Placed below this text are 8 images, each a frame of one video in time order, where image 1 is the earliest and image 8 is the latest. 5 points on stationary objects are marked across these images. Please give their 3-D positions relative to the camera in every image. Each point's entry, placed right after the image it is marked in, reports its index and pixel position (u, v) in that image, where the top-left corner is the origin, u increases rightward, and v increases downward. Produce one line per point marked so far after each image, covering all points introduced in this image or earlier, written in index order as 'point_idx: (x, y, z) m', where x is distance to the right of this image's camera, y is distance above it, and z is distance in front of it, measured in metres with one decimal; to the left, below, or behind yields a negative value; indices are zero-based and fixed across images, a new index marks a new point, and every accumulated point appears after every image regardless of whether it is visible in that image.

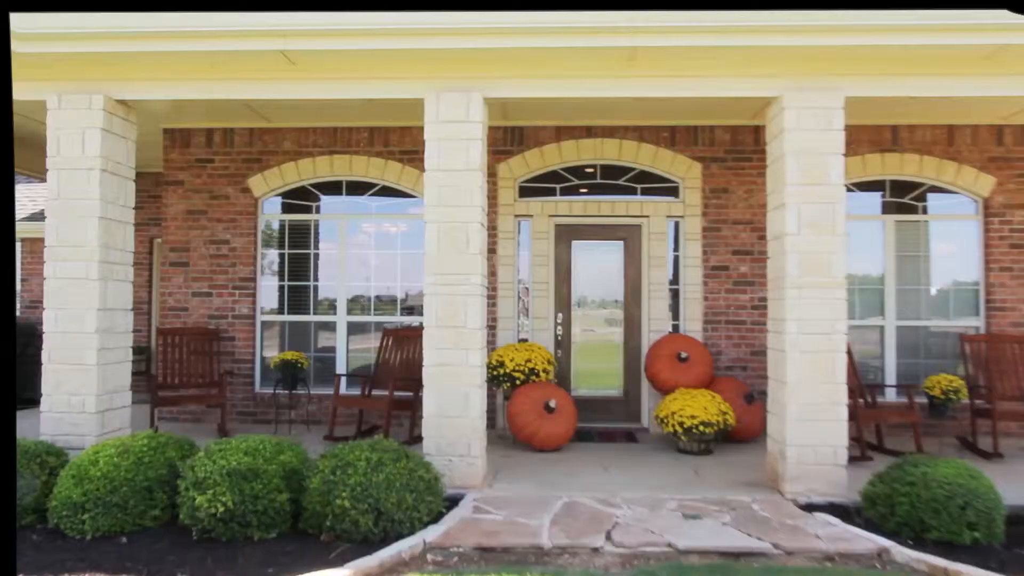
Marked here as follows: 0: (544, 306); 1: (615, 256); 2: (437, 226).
0: (+0.3, -0.2, +7.3) m
1: (+1.1, +0.4, +7.4) m
2: (-0.6, +0.5, +5.1) m
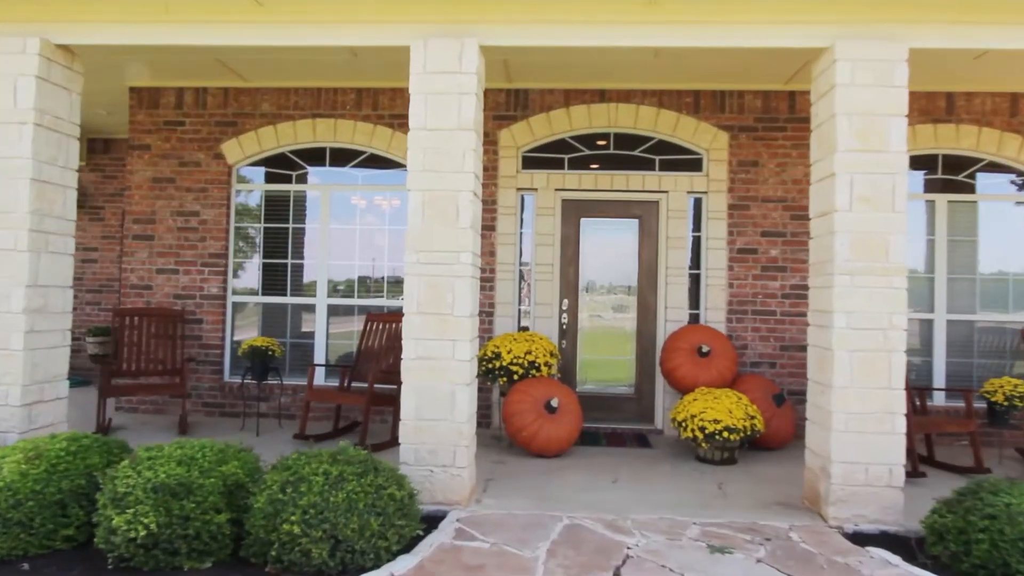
0: (+0.3, 0.0, +6.6) m
1: (+1.2, +0.5, +6.6) m
2: (-0.6, +0.6, +4.3) m
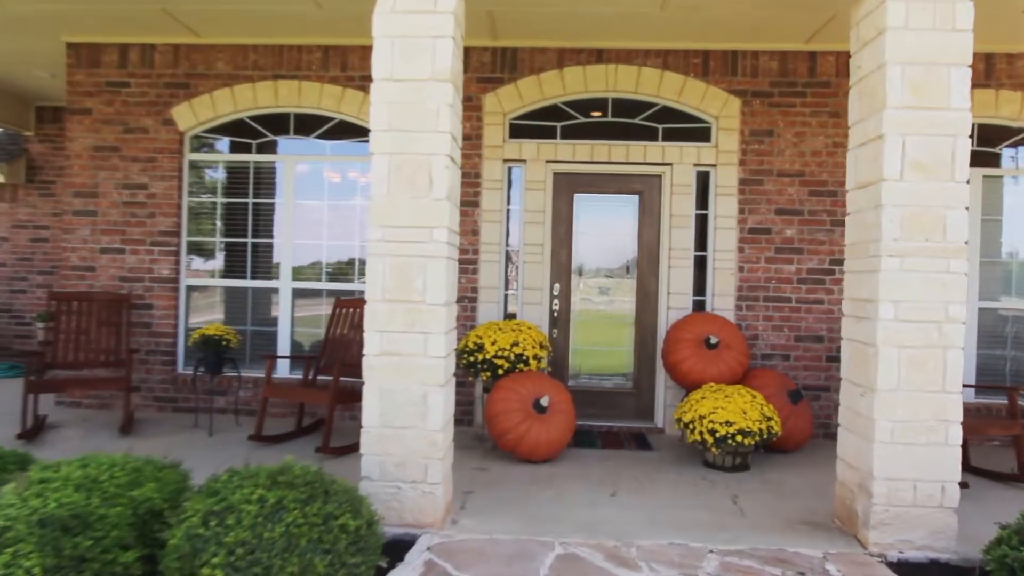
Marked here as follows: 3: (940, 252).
0: (+0.2, +0.1, +5.9) m
1: (+1.0, +0.7, +6.0) m
2: (-0.7, +0.7, +3.6) m
3: (+2.2, +0.2, +3.4) m
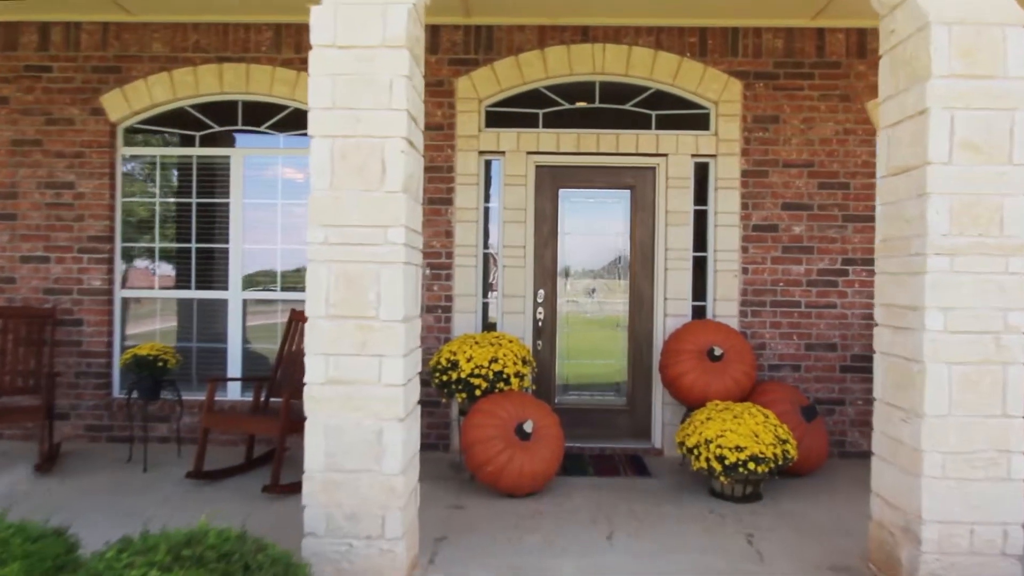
0: (0.0, +0.1, +5.3) m
1: (+0.8, +0.6, +5.4) m
2: (-0.8, +0.6, +3.0) m
3: (+2.1, +0.2, +2.8) m
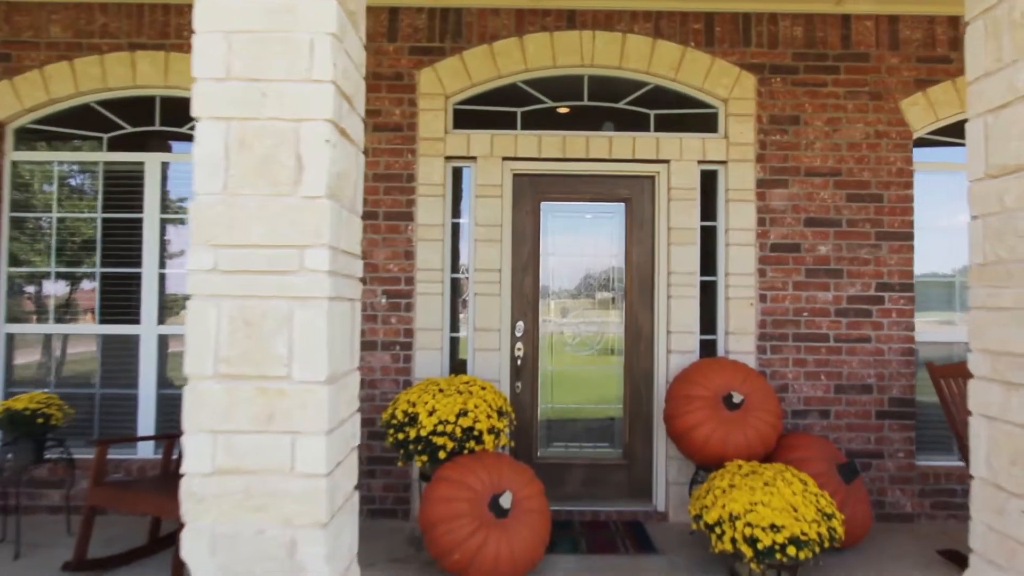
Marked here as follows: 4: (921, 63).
0: (-0.1, -0.1, +4.4) m
1: (+0.7, +0.4, +4.5) m
2: (-0.9, +0.5, +2.1) m
3: (+2.0, 0.0, +2.0) m
4: (+2.7, +1.5, +4.3) m
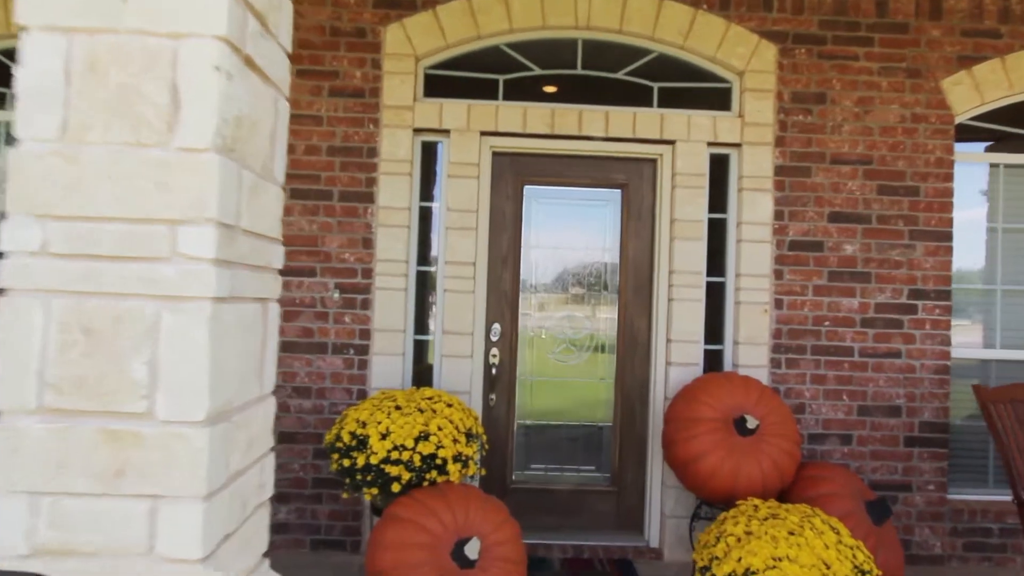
0: (-0.3, -0.1, +3.7) m
1: (+0.5, +0.4, +3.9) m
2: (-1.0, +0.5, +1.4) m
3: (+1.9, 0.0, +1.5) m
4: (+2.6, +1.4, +3.8) m
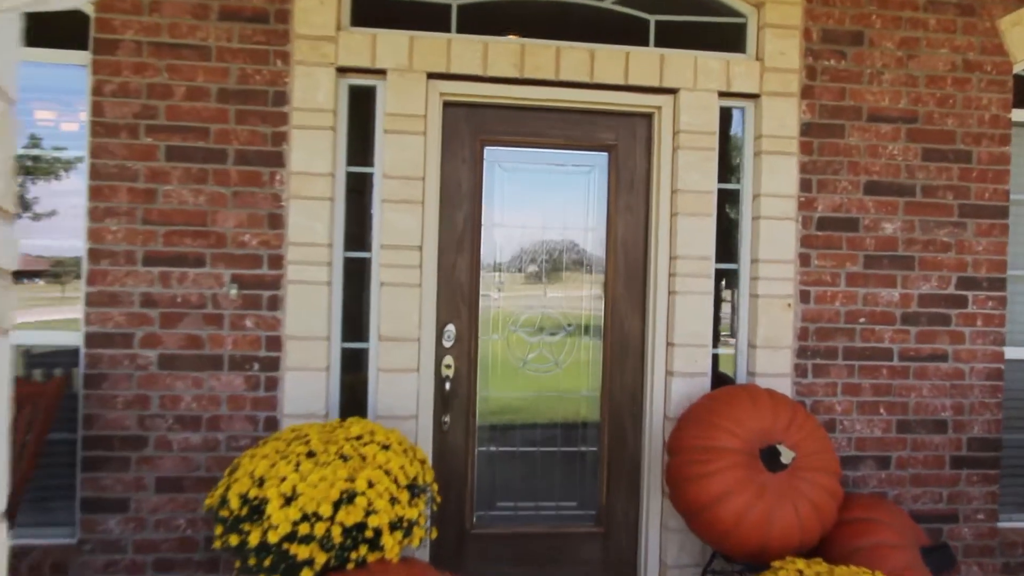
0: (-0.5, -0.1, +2.9) m
1: (+0.3, +0.5, +3.1) m
2: (-0.9, +0.5, +0.5) m
3: (+1.9, 0.0, +0.8) m
4: (+2.4, +1.5, +3.1) m
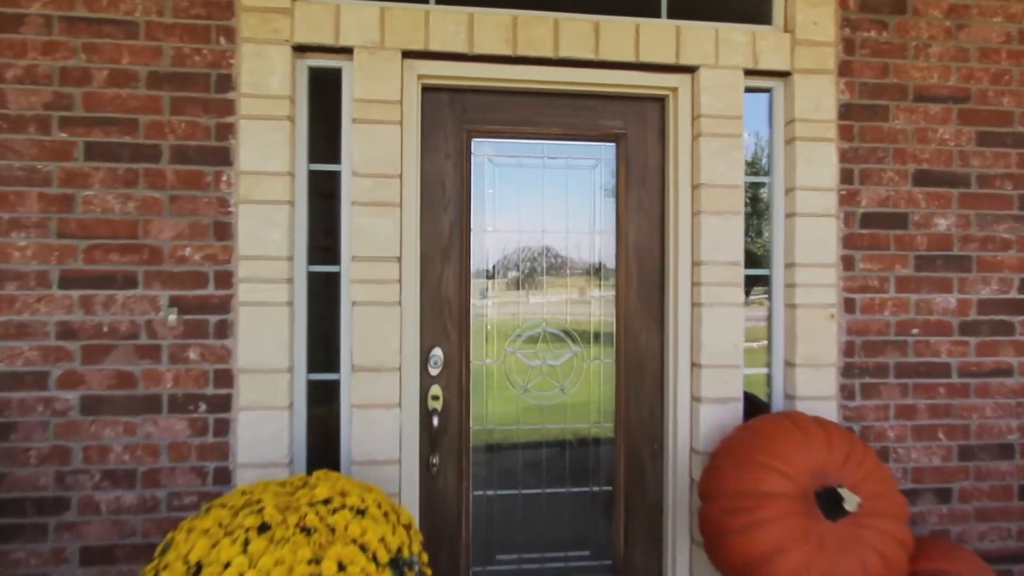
0: (-0.5, -0.2, +2.4) m
1: (+0.3, +0.4, +2.6) m
2: (-0.9, +0.4, 0.0) m
3: (+2.0, 0.0, +0.4) m
4: (+2.4, +1.5, +2.7) m
